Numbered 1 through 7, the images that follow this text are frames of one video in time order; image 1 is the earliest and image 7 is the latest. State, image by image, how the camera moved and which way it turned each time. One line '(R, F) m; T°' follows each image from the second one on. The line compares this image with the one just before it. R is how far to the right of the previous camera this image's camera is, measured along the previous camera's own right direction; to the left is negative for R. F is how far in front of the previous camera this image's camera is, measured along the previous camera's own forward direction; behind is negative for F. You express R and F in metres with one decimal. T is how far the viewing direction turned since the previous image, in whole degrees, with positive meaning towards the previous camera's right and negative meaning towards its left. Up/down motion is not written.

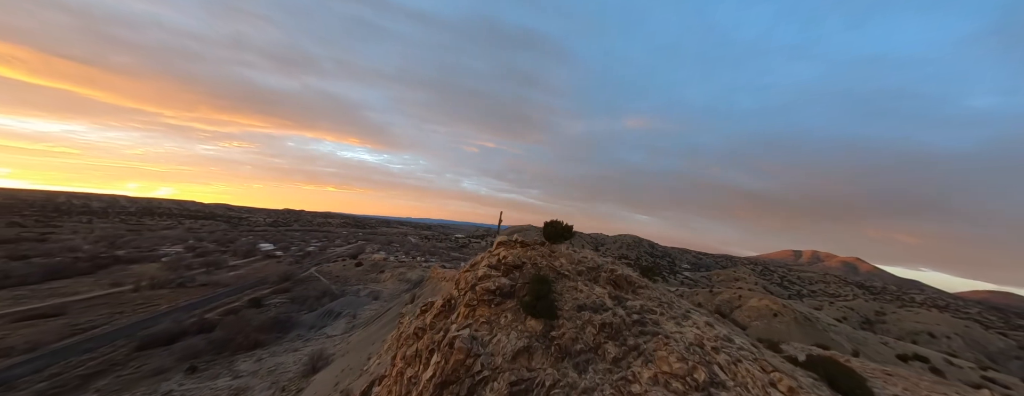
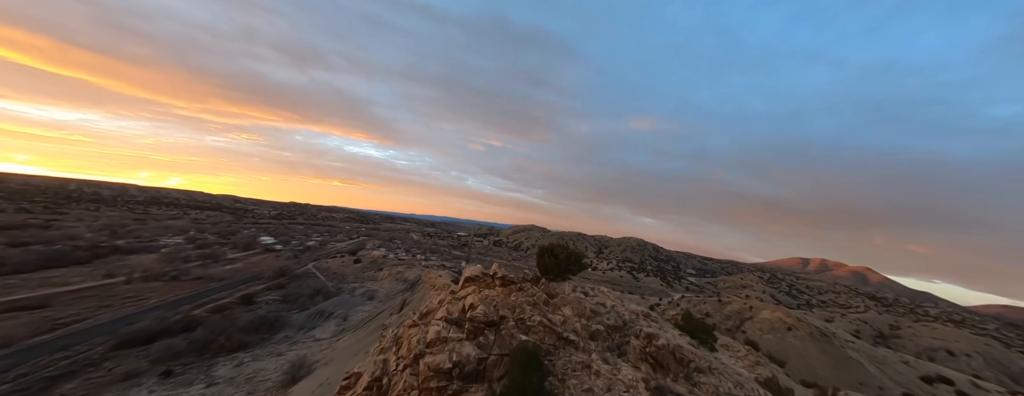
(+0.1, +0.8) m; 0°
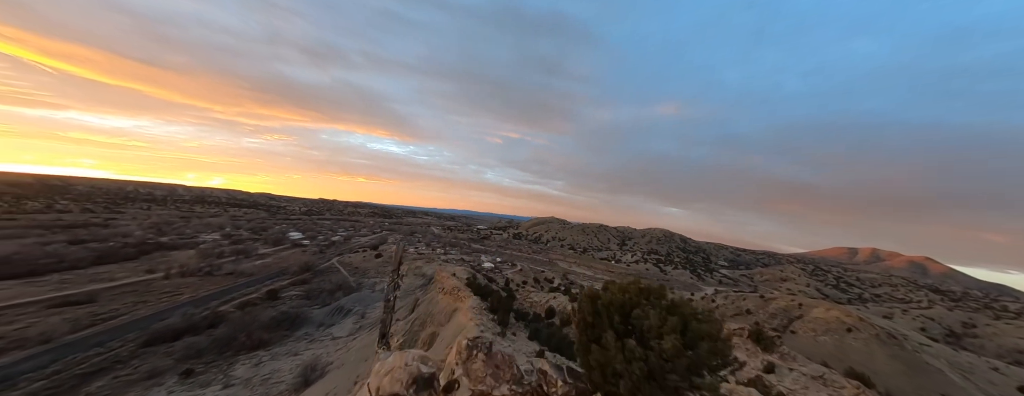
(-0.1, +1.0) m; -3°
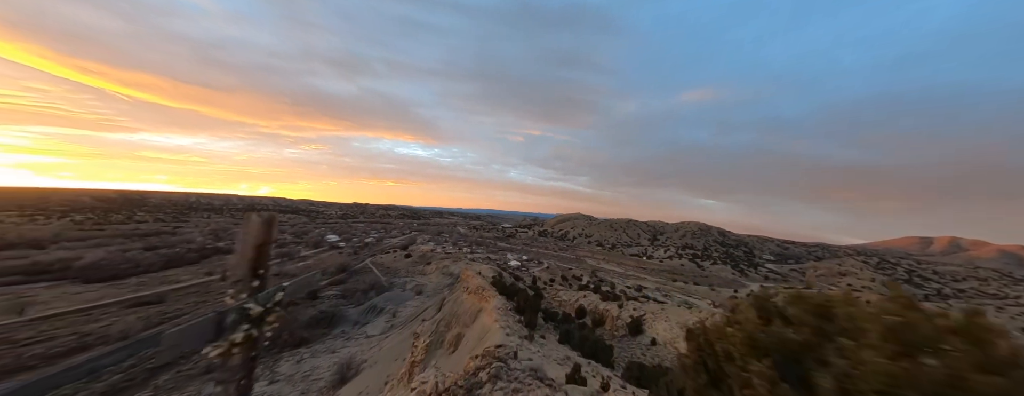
(0.0, +0.3) m; -5°
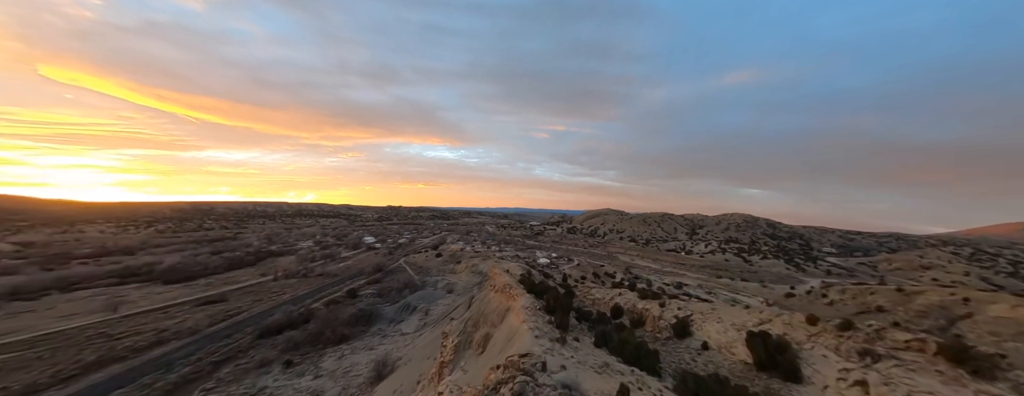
(+0.1, +0.4) m; -6°
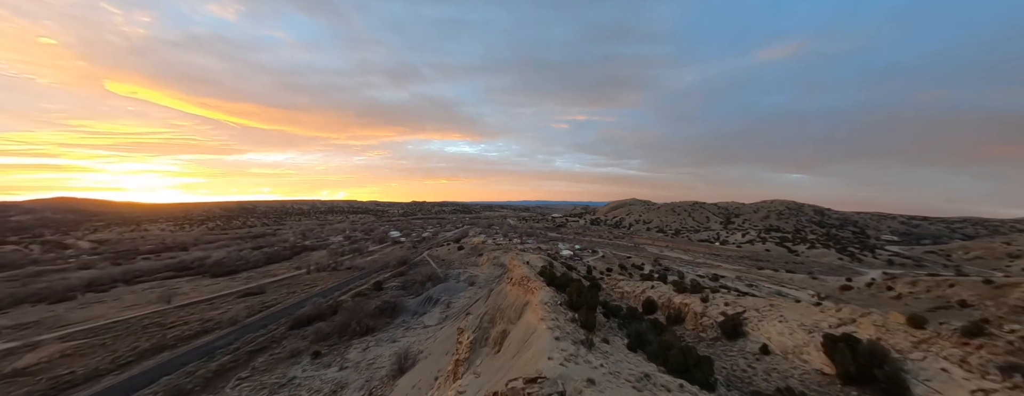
(+0.1, +0.6) m; -4°
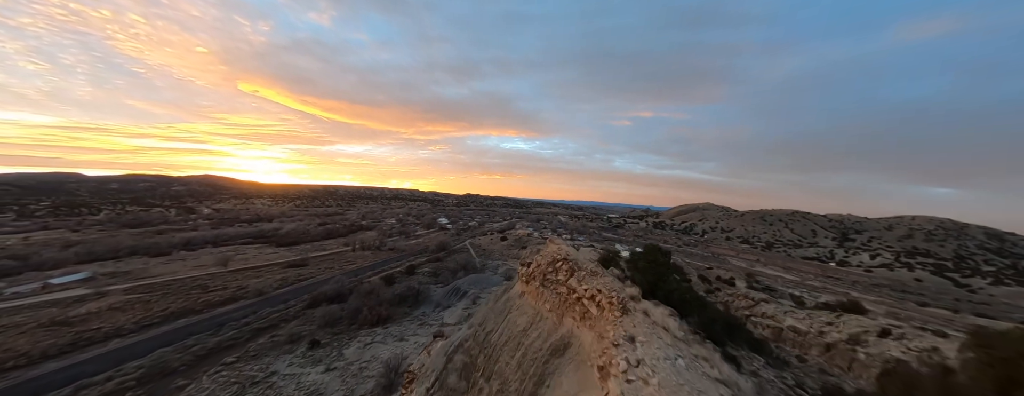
(+0.2, +3.3) m; -10°
